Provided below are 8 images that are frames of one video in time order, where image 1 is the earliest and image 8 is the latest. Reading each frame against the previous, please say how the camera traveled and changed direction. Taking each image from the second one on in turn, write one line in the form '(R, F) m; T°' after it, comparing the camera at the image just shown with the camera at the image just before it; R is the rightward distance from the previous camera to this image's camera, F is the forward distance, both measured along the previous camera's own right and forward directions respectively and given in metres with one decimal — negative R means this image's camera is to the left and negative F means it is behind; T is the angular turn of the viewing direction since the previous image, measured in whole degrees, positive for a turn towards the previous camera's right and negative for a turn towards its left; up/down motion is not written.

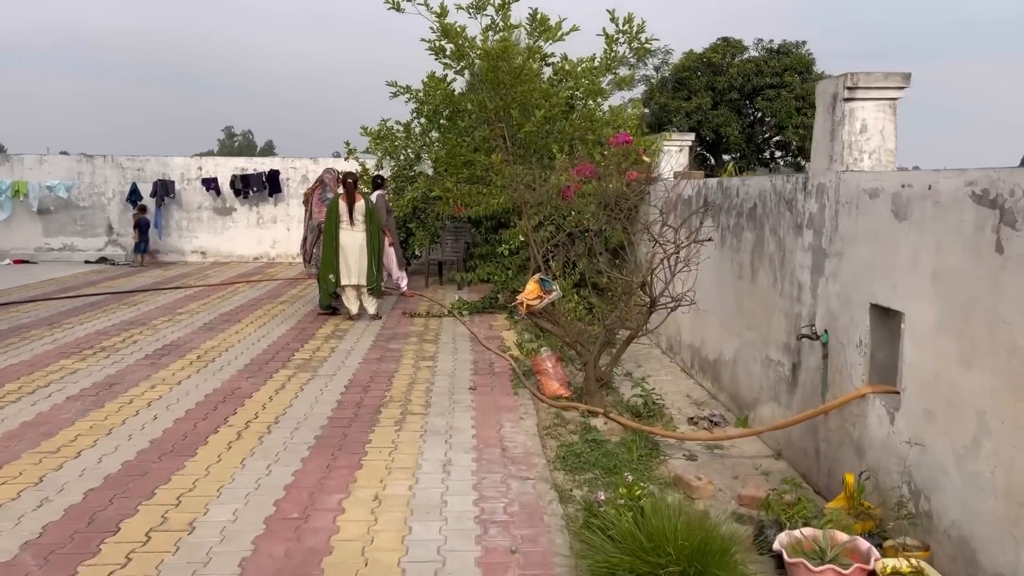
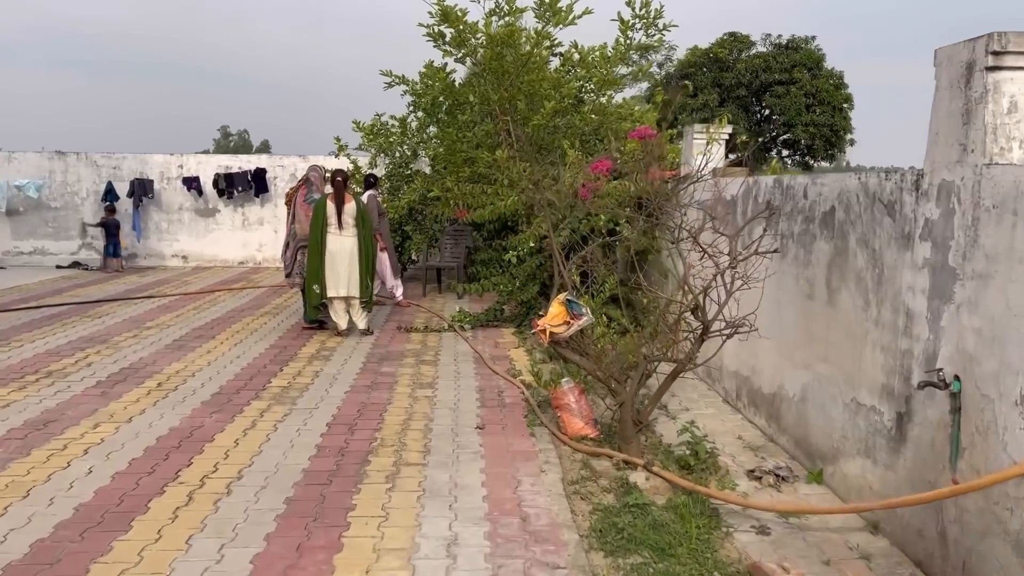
(-0.1, +0.9) m; 0°
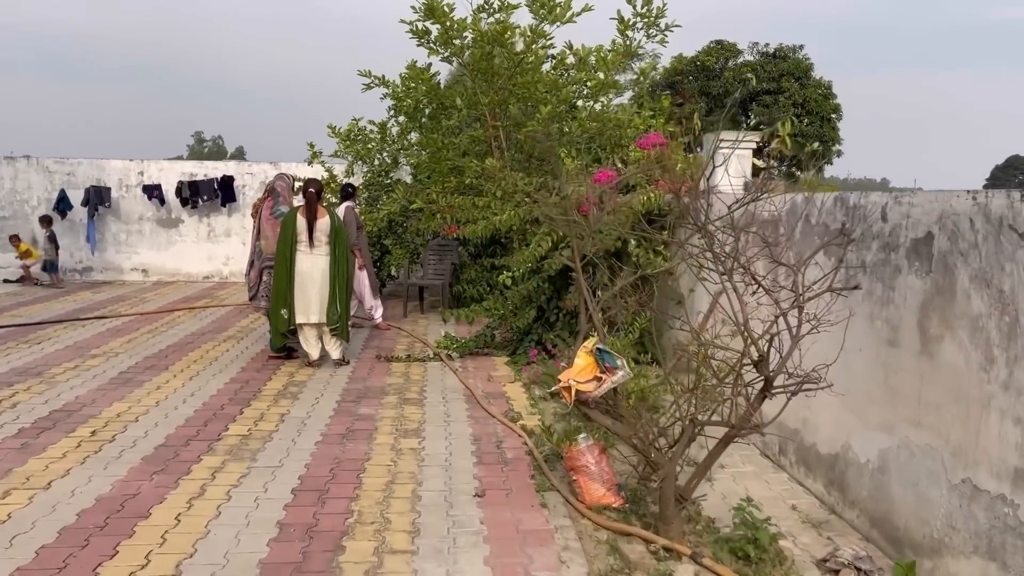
(-0.1, +0.8) m; +2°
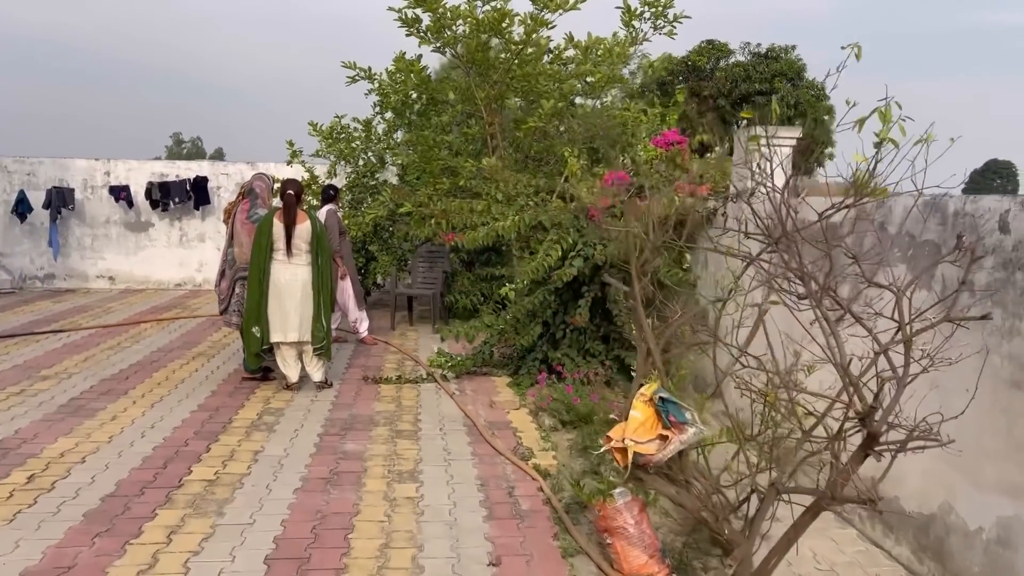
(-0.2, +0.7) m; +1°
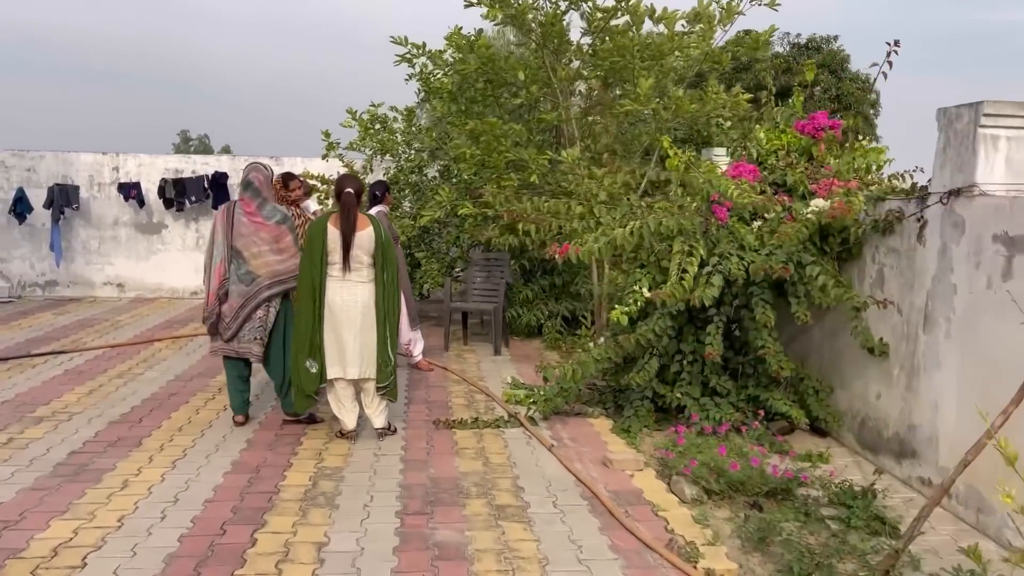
(-0.6, +1.2) m; 0°
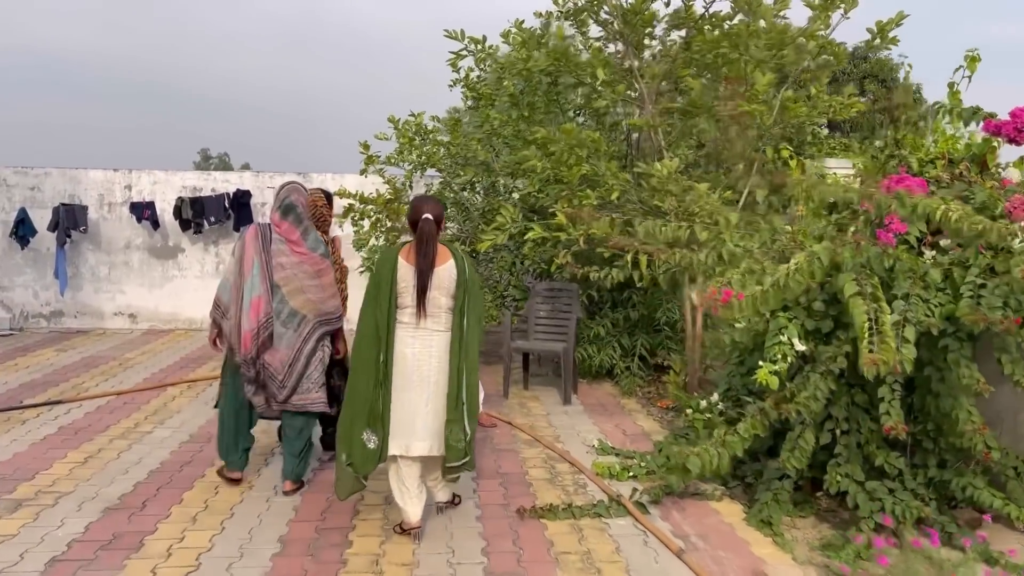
(-0.4, +1.1) m; -1°
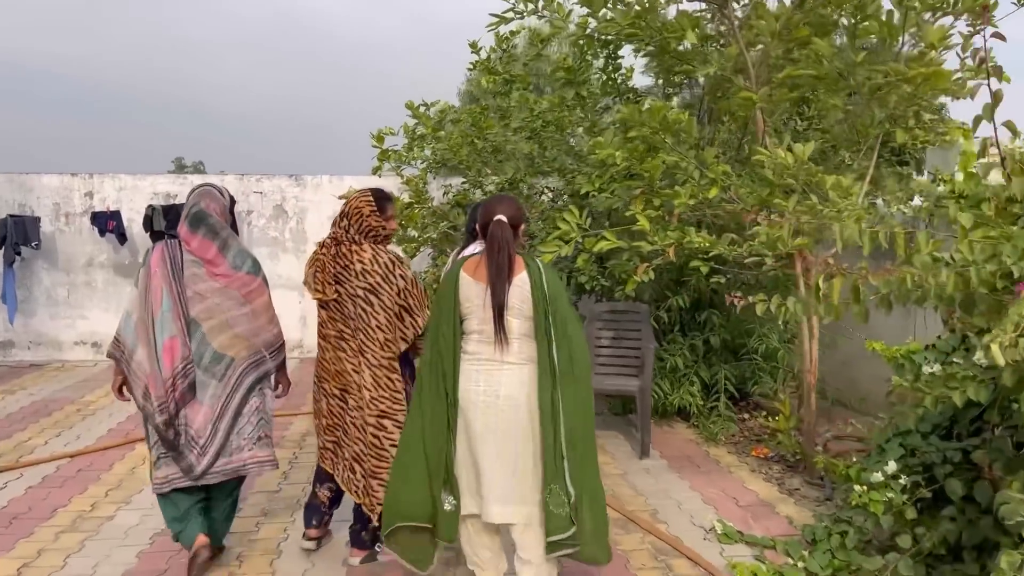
(-0.5, +1.3) m; +1°
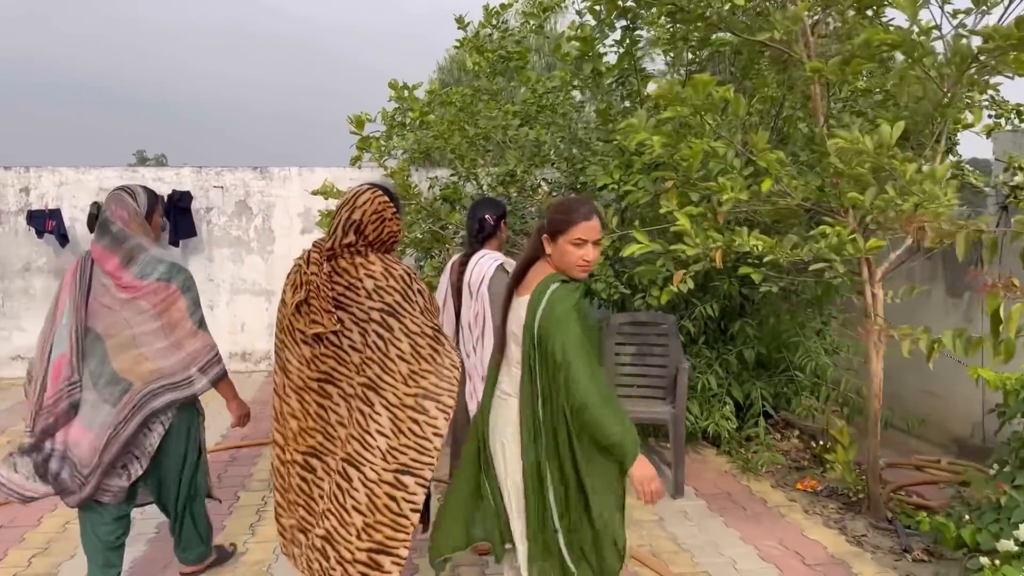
(-0.2, +0.7) m; +2°
